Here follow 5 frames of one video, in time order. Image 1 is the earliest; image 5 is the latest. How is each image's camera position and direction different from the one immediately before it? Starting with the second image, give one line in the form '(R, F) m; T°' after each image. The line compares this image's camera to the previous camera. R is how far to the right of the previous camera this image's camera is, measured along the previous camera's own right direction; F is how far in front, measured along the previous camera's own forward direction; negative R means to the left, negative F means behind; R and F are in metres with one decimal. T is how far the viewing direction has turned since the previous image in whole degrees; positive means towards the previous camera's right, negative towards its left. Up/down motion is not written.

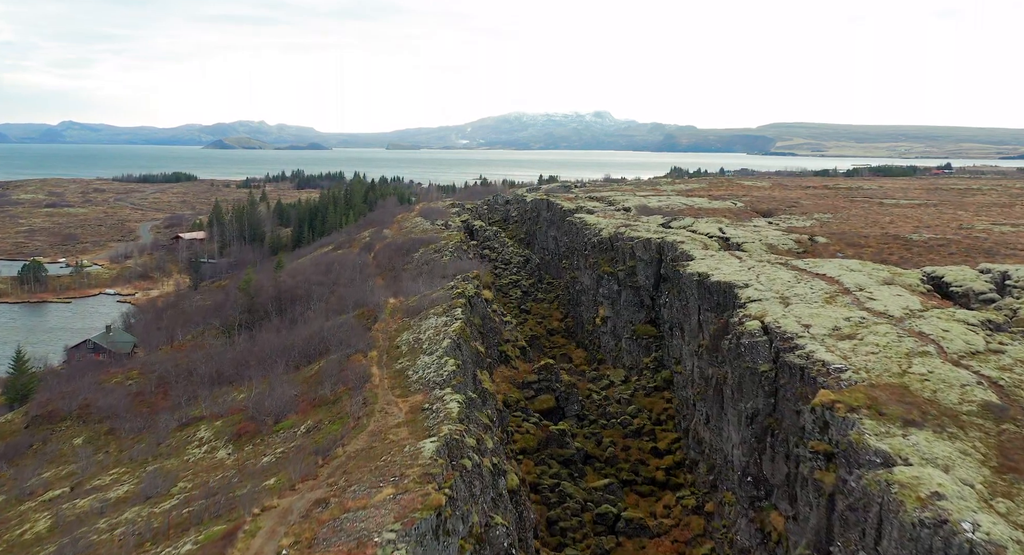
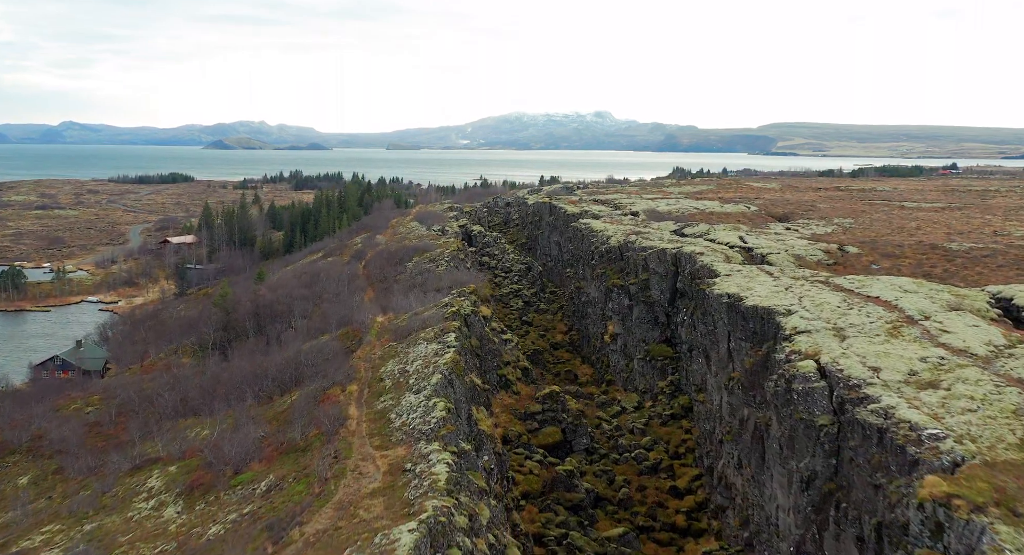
(0.0, +4.9) m; 0°
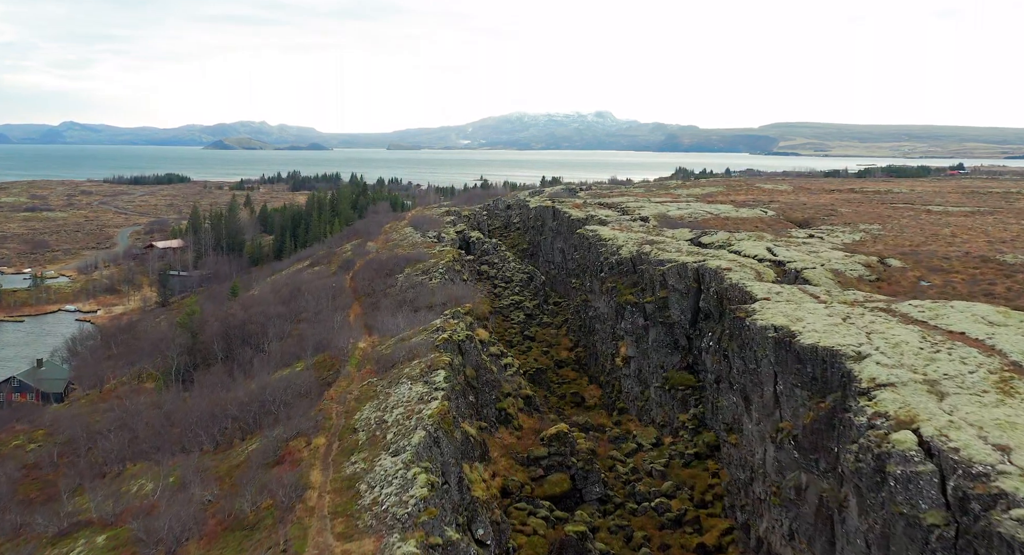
(0.0, +5.5) m; 0°
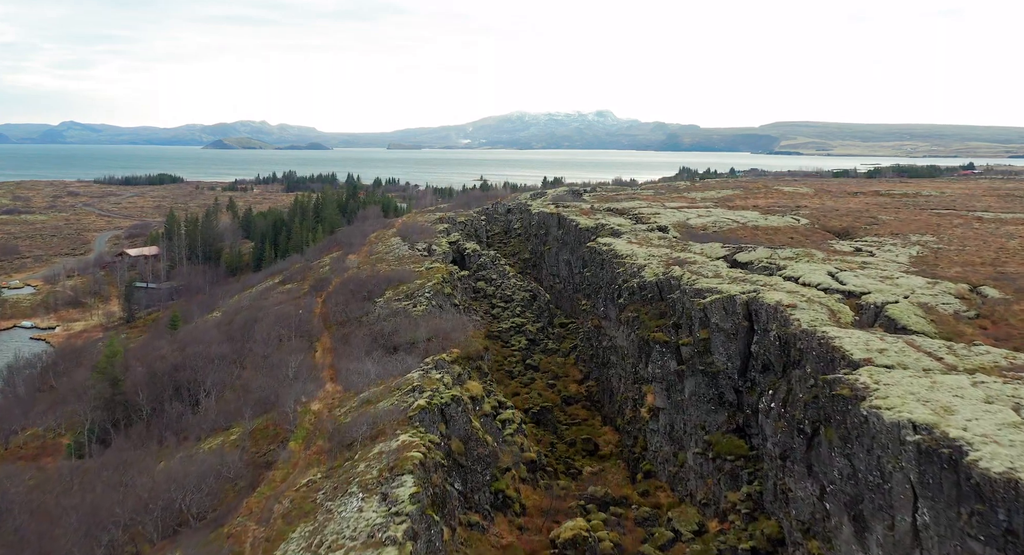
(0.0, +9.1) m; 0°
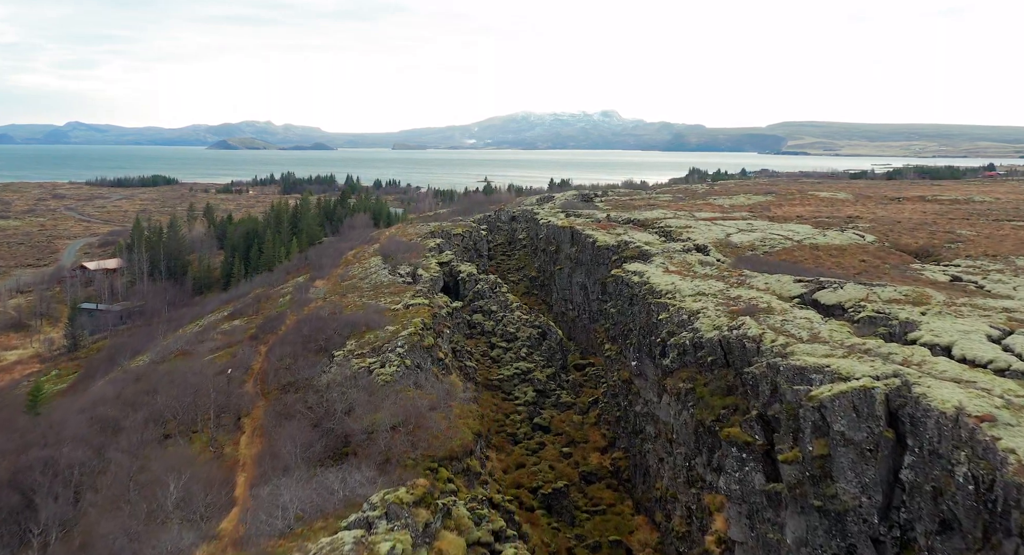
(+0.1, +12.4) m; 0°
